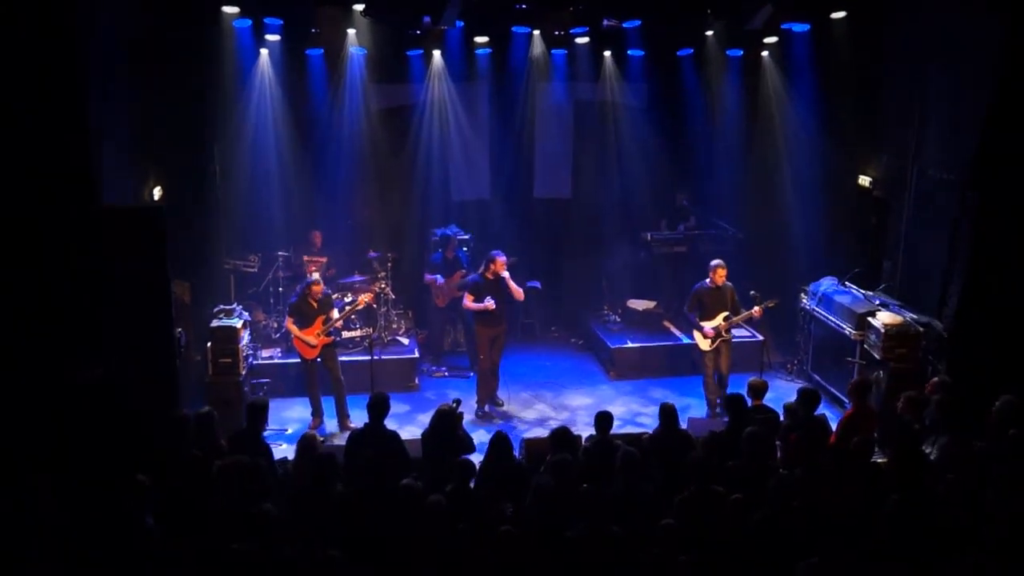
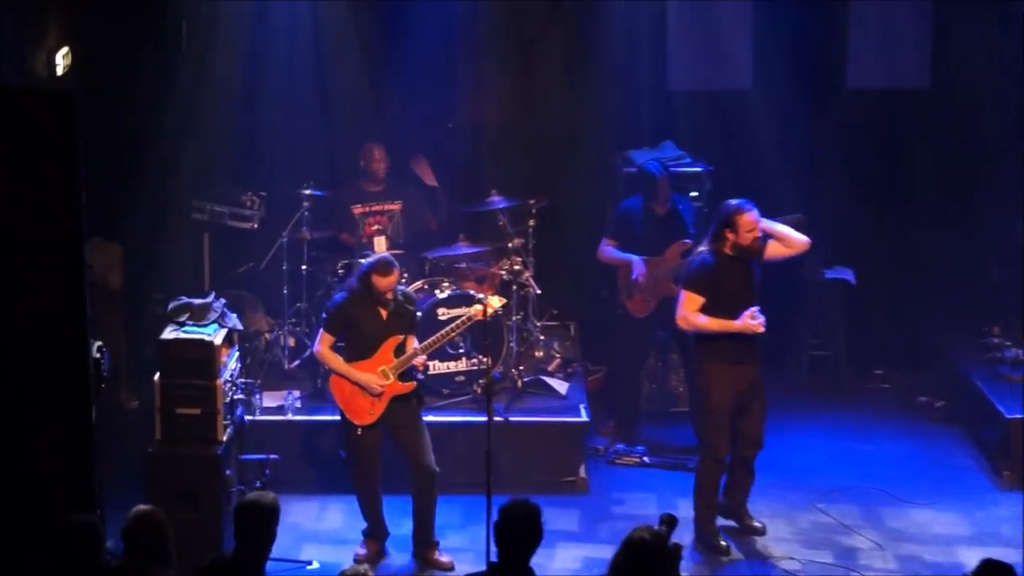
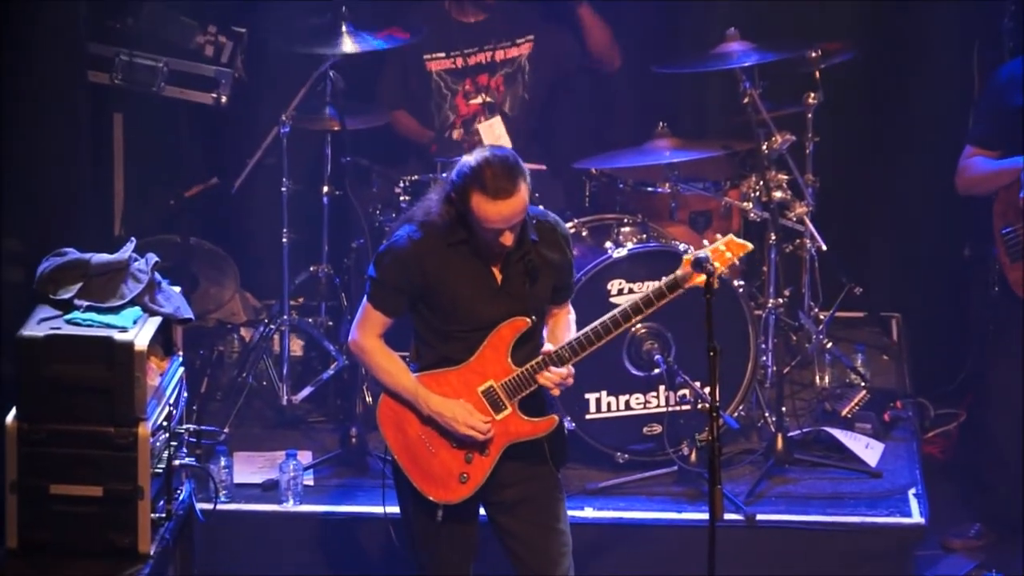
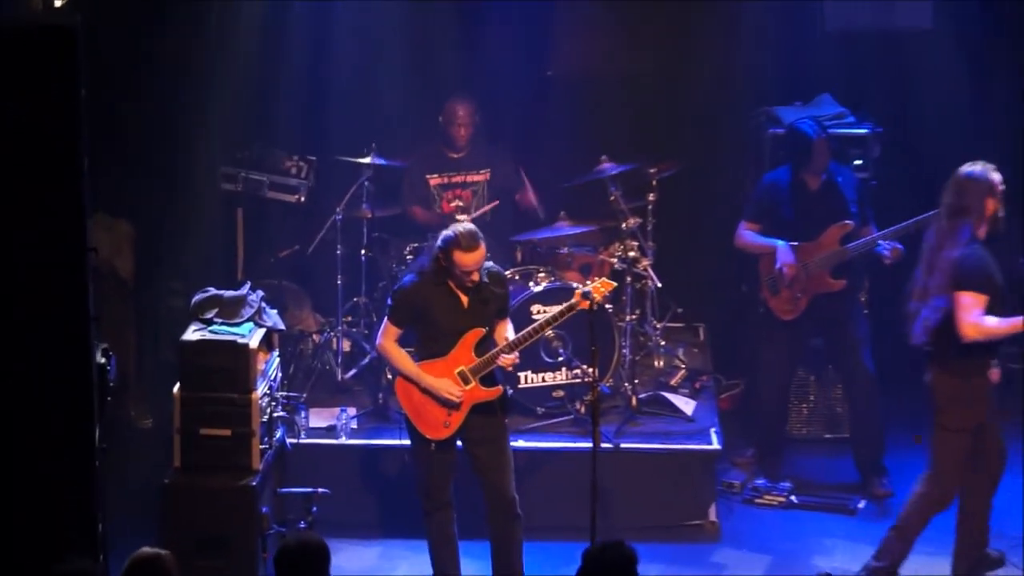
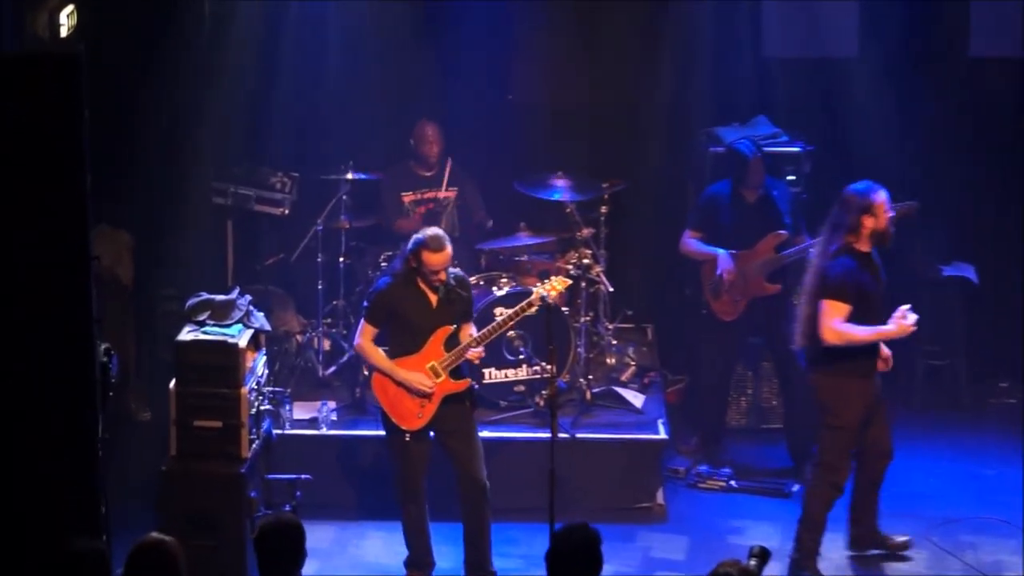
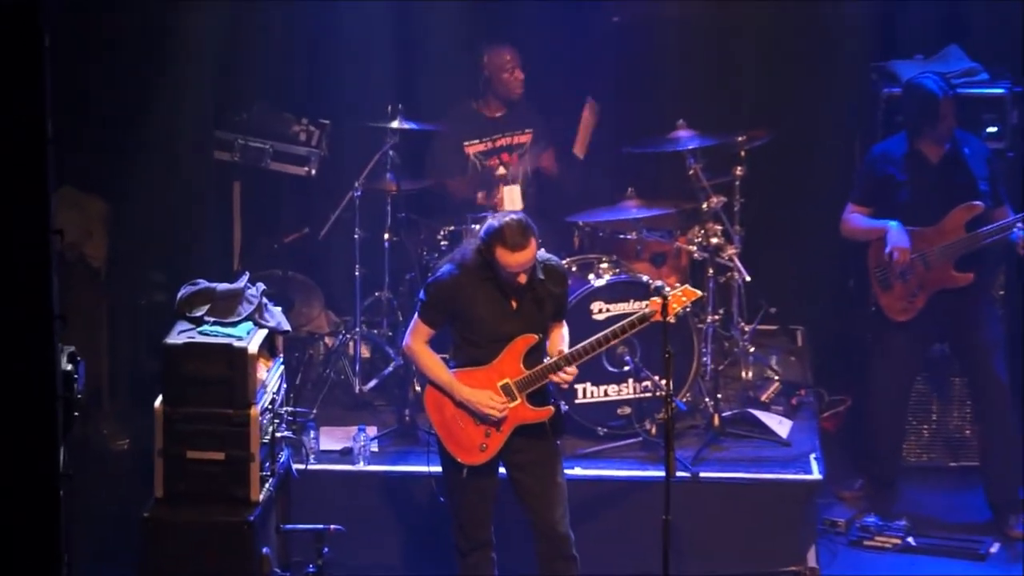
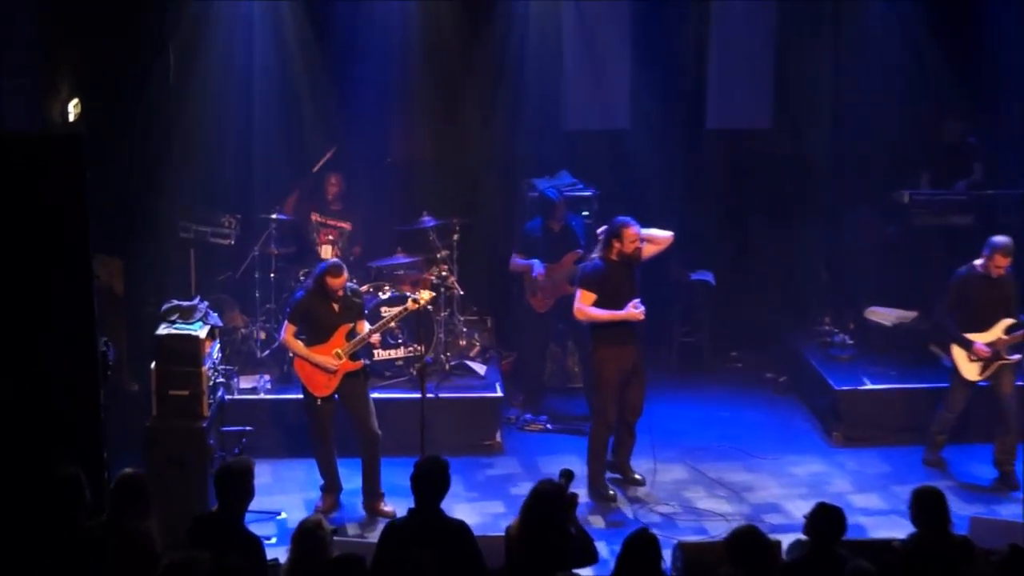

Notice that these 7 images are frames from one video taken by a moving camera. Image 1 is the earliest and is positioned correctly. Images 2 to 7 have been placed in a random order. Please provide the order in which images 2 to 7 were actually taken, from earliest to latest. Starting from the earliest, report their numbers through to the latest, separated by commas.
7, 2, 5, 4, 6, 3
